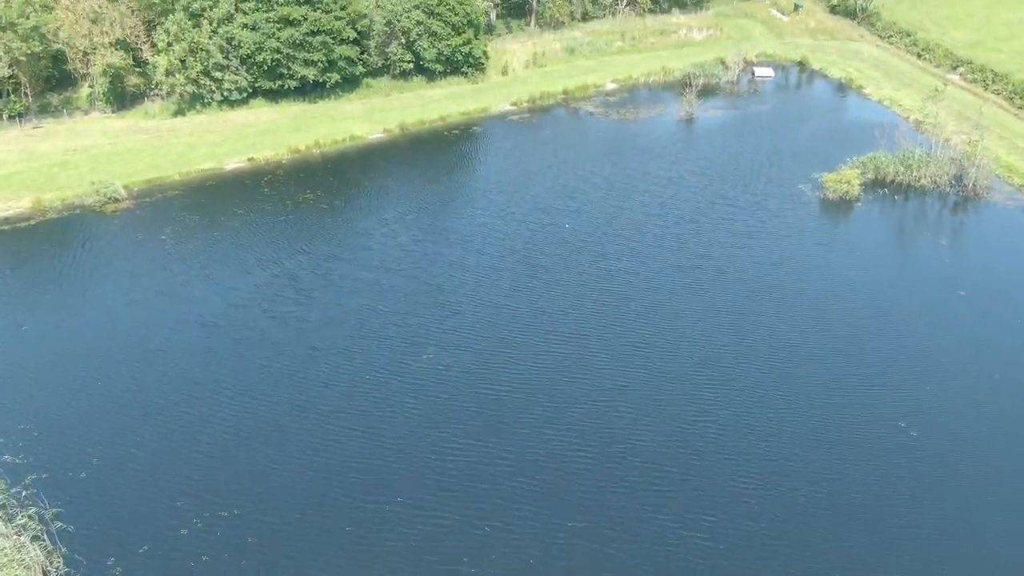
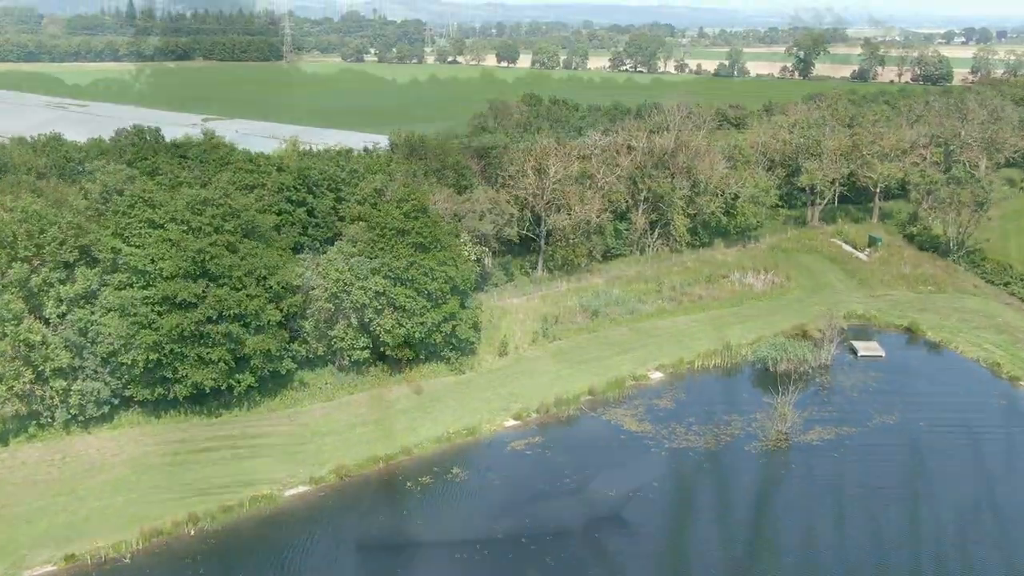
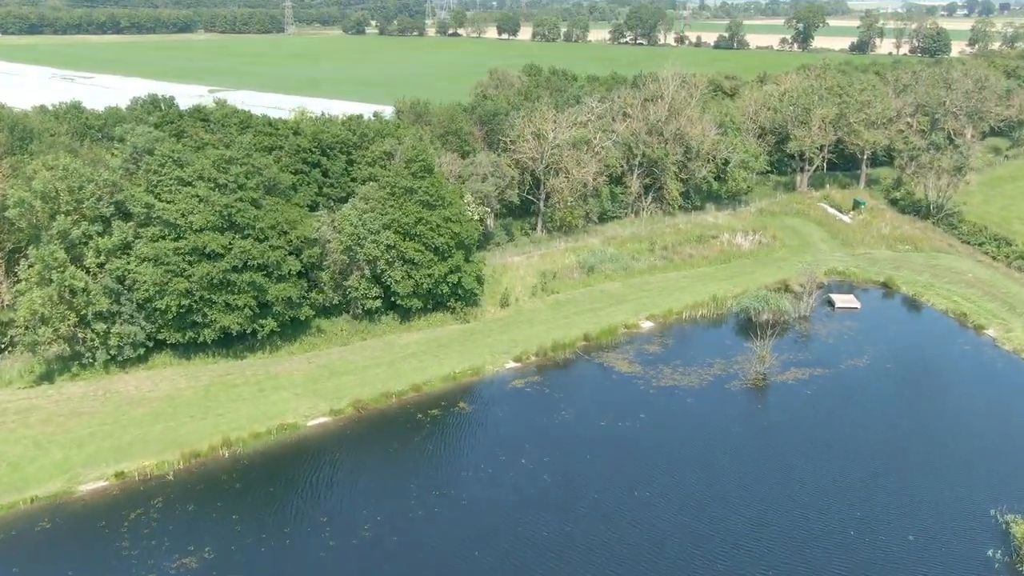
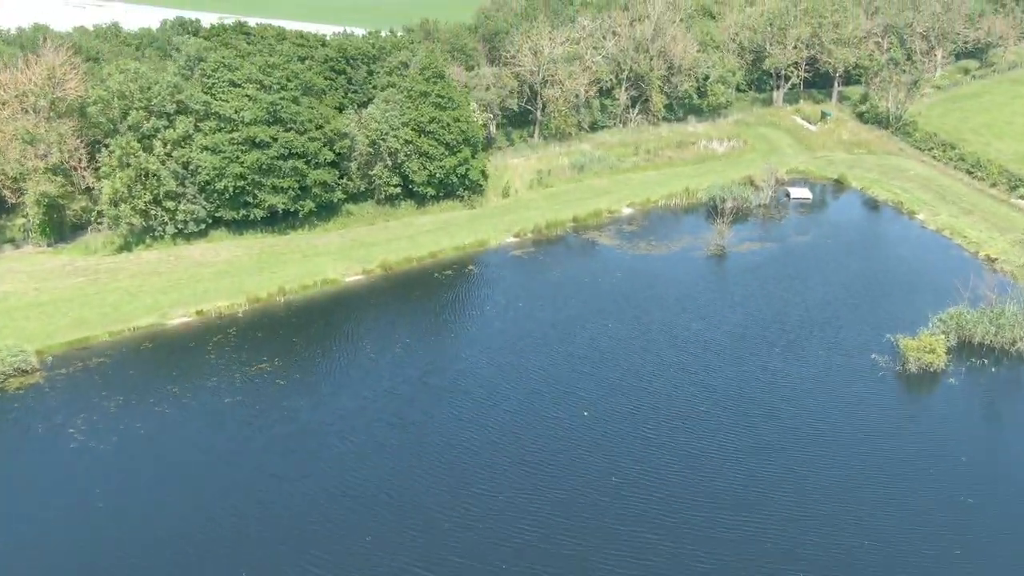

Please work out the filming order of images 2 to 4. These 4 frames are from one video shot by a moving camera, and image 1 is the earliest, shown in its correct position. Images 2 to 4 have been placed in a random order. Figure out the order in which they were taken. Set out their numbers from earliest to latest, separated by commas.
4, 3, 2
